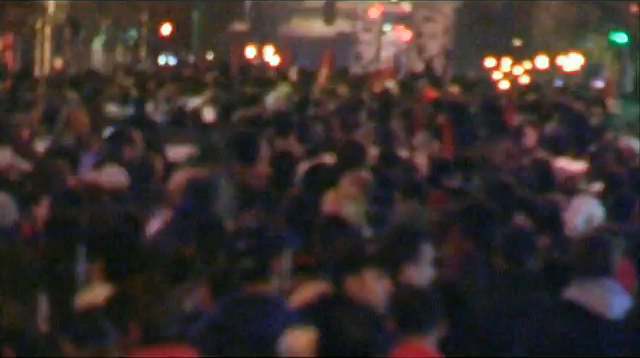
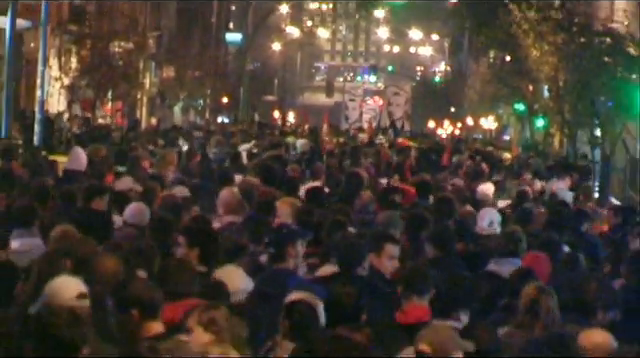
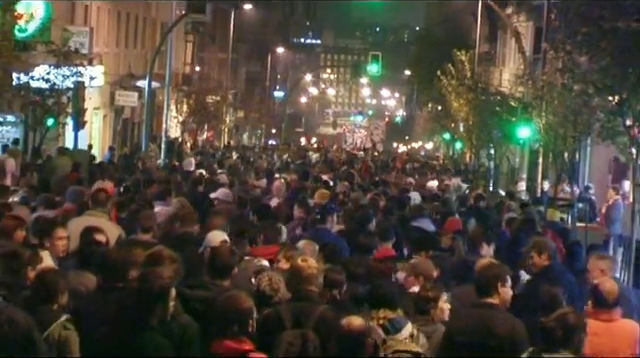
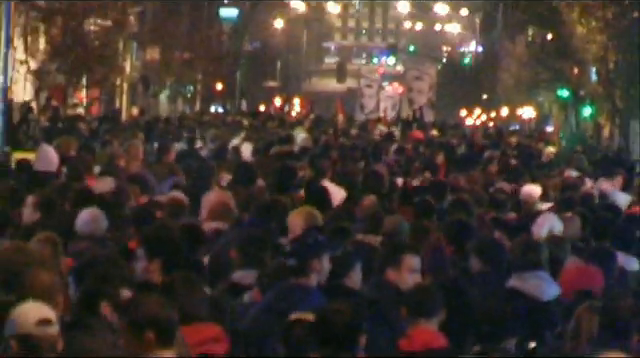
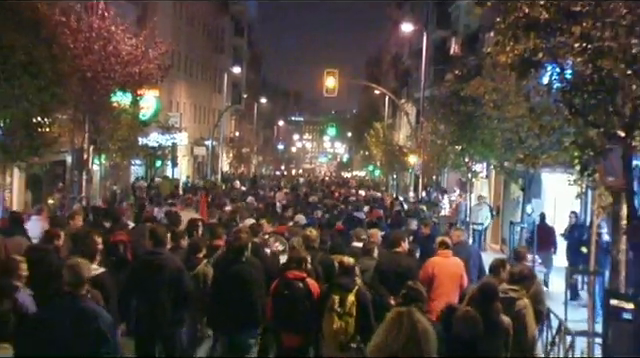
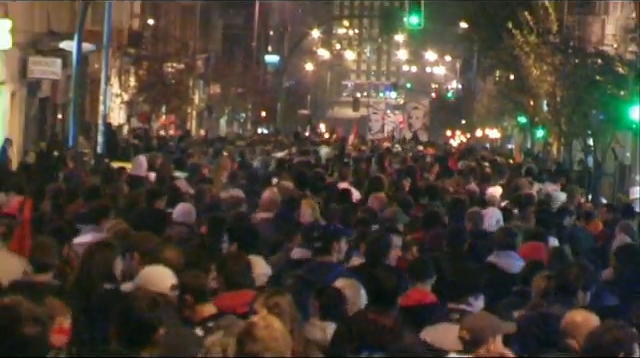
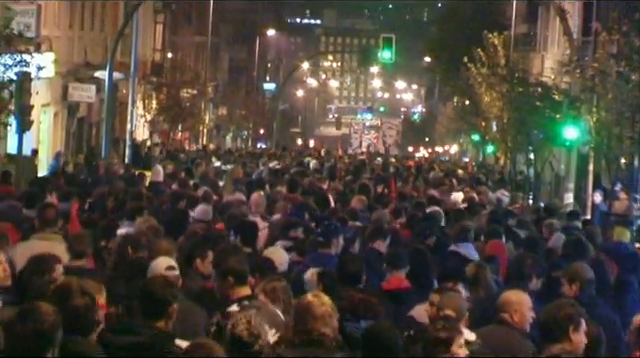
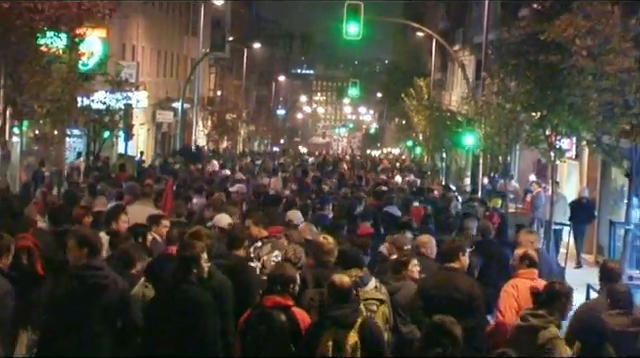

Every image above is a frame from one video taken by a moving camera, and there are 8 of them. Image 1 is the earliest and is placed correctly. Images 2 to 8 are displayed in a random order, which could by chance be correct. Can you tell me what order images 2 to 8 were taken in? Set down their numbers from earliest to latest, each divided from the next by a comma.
4, 2, 6, 7, 3, 8, 5
